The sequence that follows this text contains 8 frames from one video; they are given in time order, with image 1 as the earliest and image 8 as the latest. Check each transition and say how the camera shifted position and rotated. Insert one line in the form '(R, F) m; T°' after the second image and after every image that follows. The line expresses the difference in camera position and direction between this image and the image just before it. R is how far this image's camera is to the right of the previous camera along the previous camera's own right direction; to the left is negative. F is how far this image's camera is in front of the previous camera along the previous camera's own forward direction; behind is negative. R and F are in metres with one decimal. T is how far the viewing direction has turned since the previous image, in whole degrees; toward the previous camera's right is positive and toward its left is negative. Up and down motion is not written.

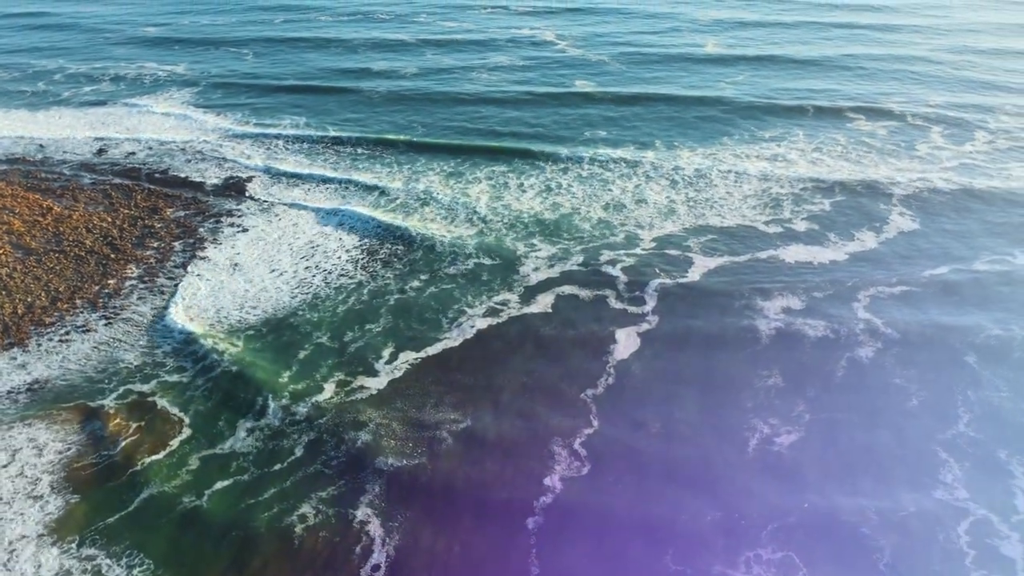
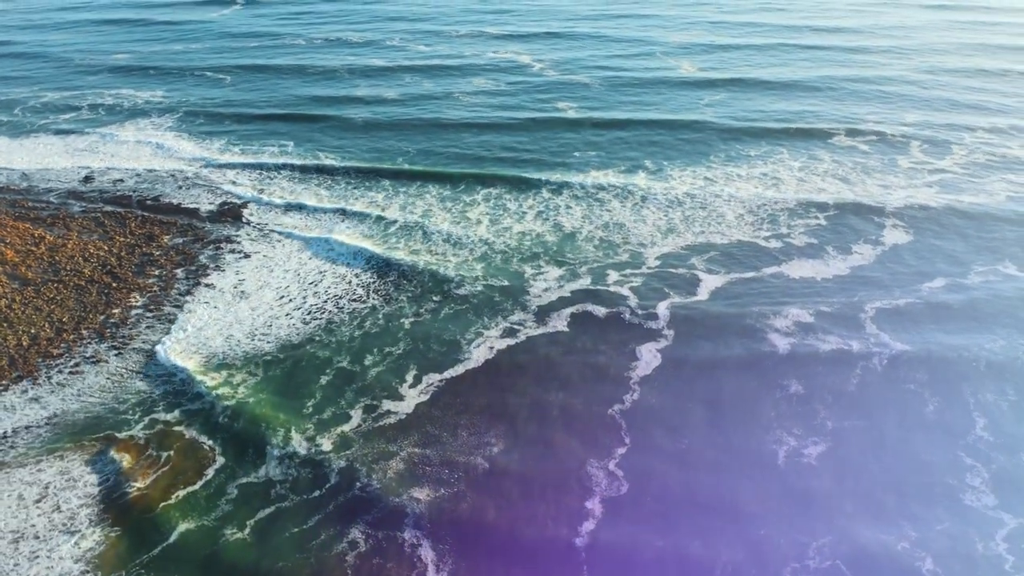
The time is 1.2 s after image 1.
(-1.4, 0.0) m; +3°
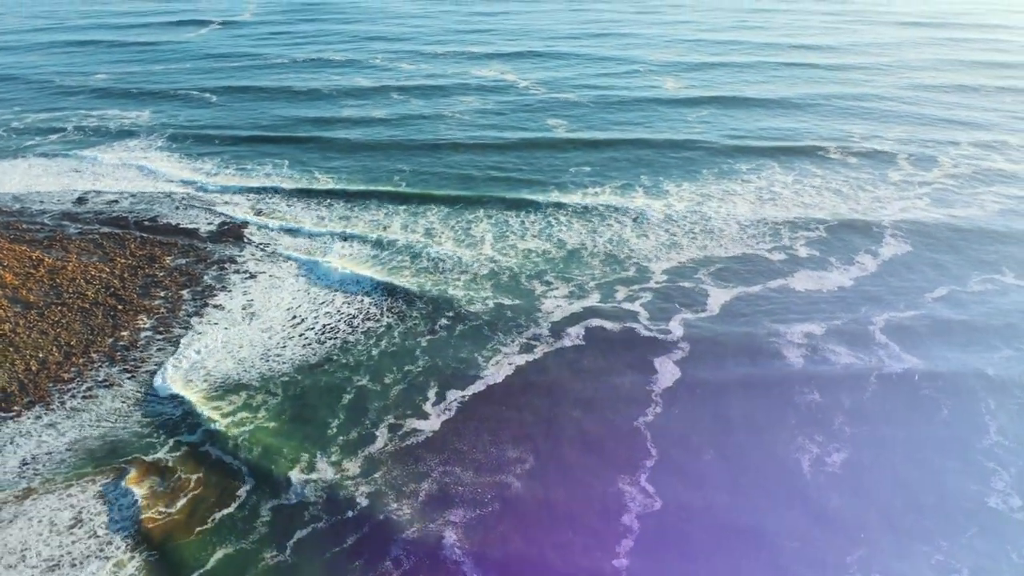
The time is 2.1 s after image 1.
(-1.2, 0.0) m; +2°
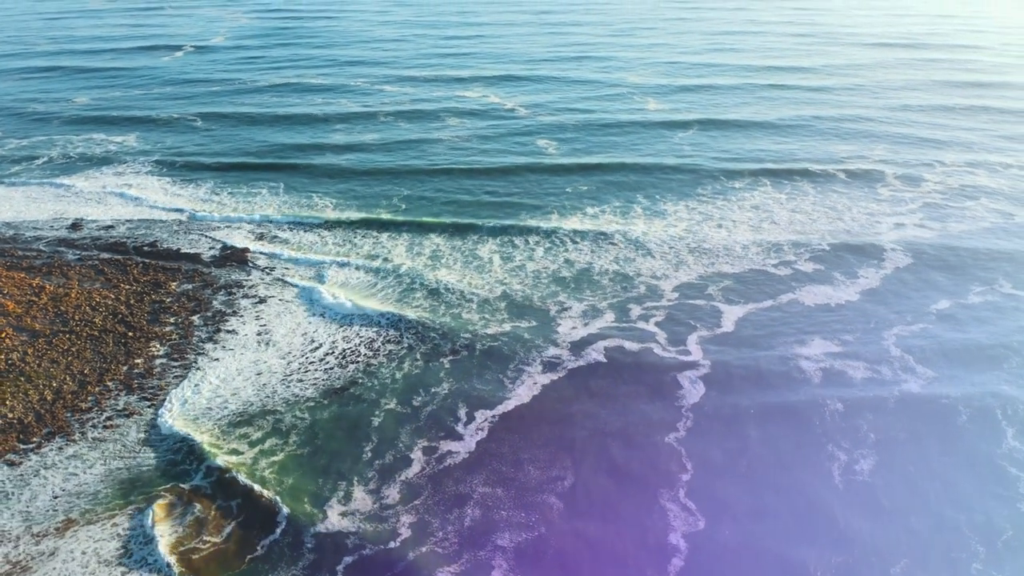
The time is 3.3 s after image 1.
(-1.4, 0.0) m; +2°
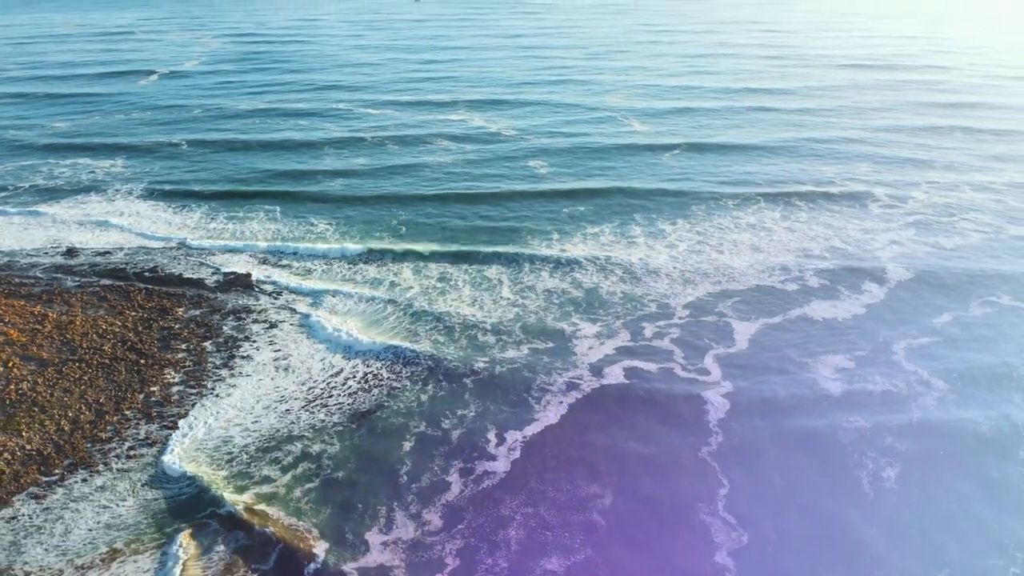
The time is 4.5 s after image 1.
(-1.4, 0.0) m; +2°
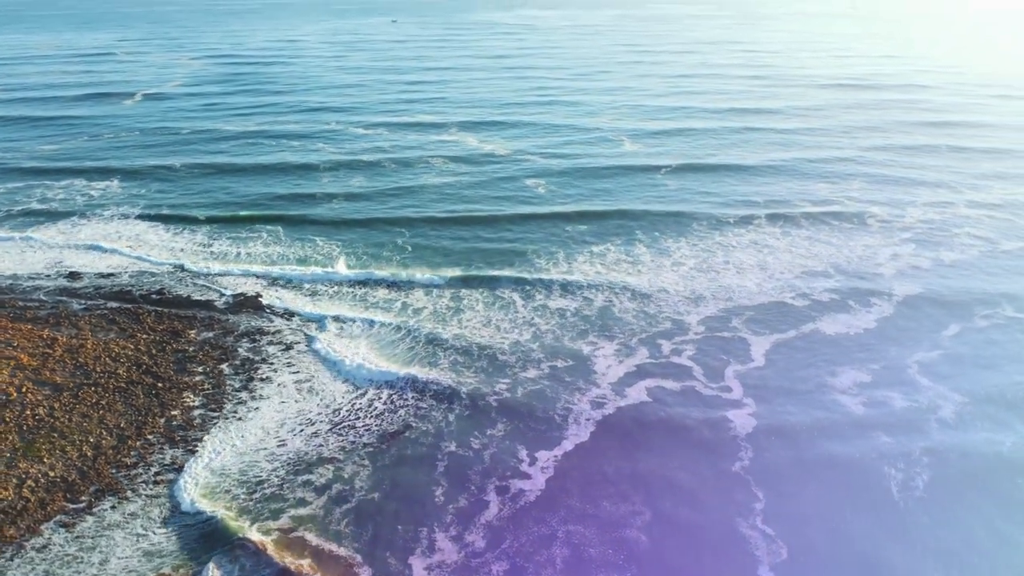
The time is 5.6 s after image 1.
(-1.2, 0.0) m; +1°
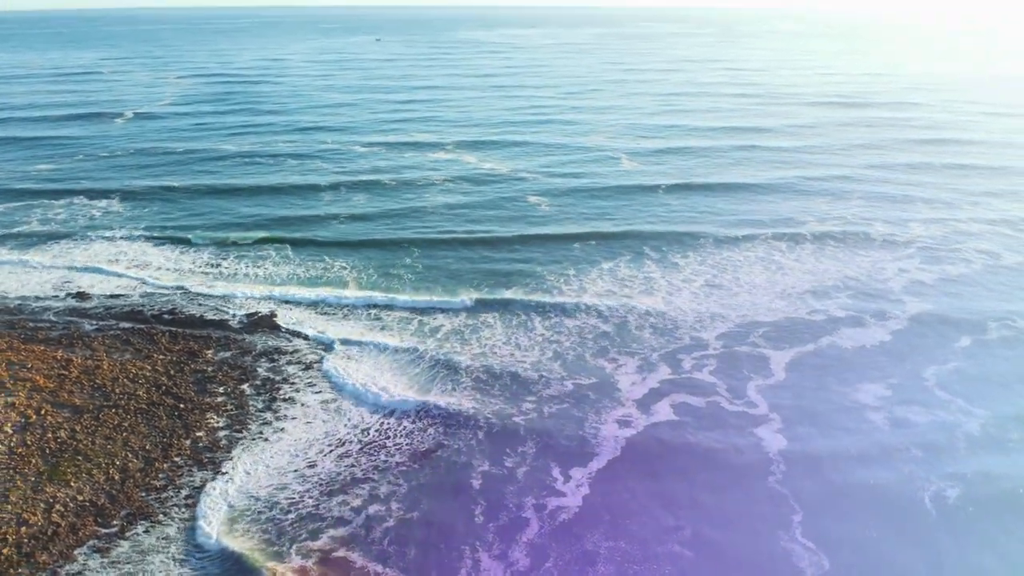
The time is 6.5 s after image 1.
(-1.2, +0.1) m; +1°
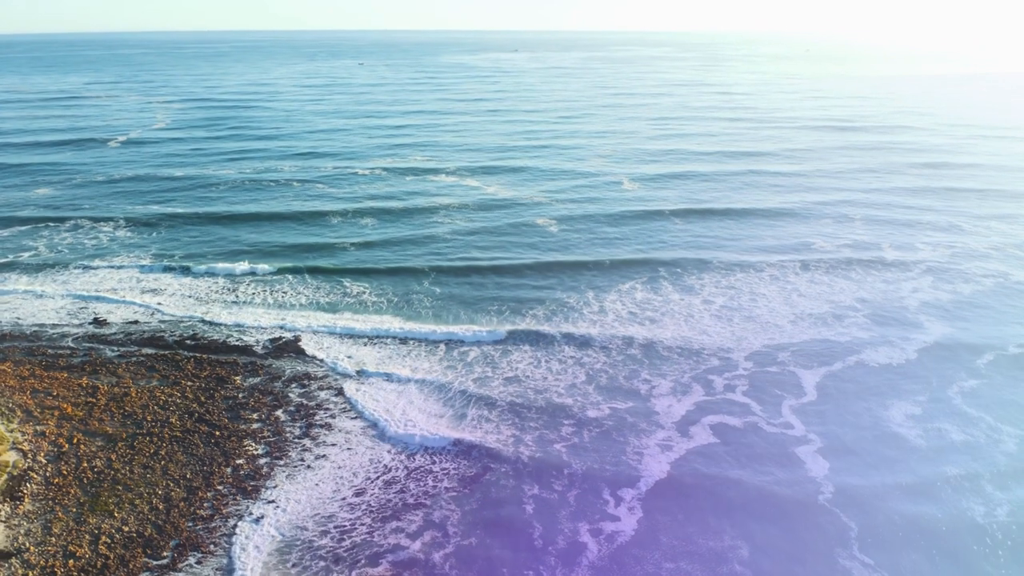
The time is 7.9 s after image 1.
(-1.6, +0.1) m; +1°
